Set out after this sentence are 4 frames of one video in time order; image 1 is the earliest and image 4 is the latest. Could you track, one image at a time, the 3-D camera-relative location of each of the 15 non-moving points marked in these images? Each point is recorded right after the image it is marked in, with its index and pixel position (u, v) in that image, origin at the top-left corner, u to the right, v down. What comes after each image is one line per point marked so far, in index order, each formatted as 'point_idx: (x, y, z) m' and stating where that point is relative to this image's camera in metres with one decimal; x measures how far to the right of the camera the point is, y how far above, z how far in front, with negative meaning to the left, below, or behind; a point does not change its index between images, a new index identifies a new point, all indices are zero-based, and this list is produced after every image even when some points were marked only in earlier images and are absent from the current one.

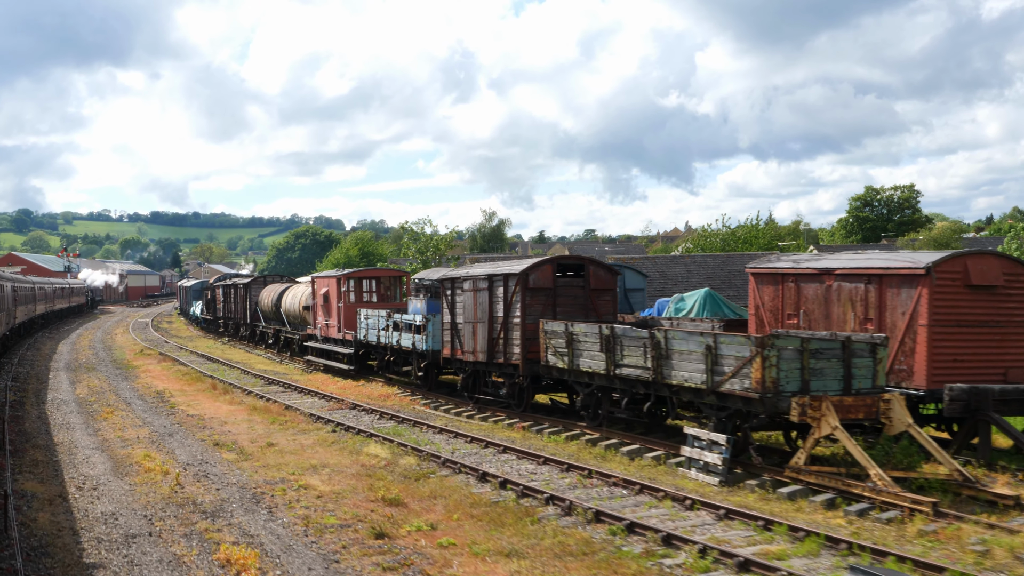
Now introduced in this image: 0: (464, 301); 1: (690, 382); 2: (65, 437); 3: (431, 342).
0: (-0.7, -0.2, +17.4) m
1: (+1.7, -0.9, +12.1) m
2: (-5.3, -1.8, +15.1) m
3: (-1.2, -0.8, +18.6) m
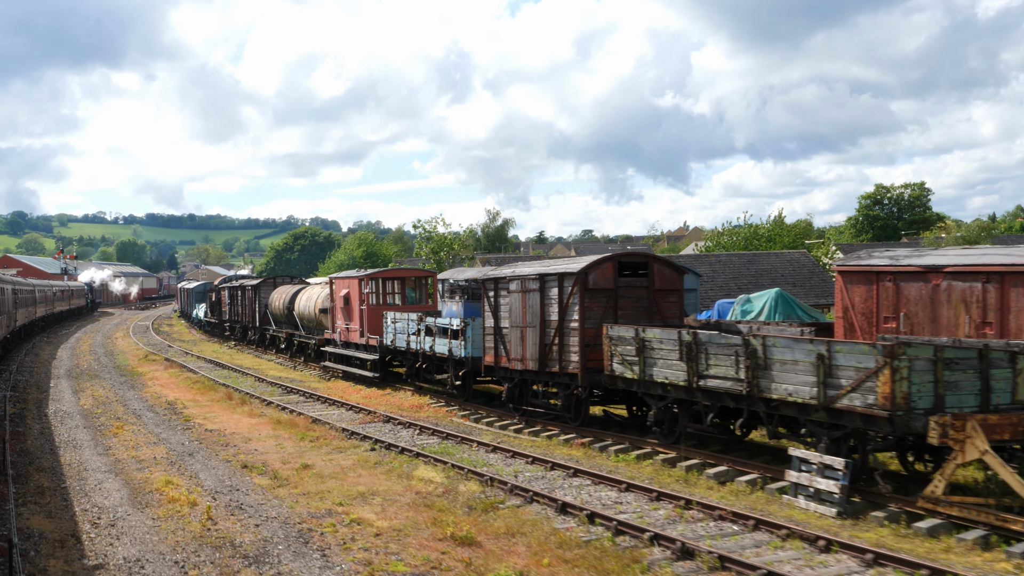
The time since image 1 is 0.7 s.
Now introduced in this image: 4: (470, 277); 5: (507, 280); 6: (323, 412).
0: (0.0, -0.2, +15.8) m
1: (+2.3, -0.9, +10.5) m
2: (-4.6, -1.8, +13.5) m
3: (-0.6, -0.8, +17.0) m
4: (-0.6, +0.1, +17.7) m
5: (-0.1, +0.1, +15.9) m
6: (-2.7, -1.7, +18.0) m
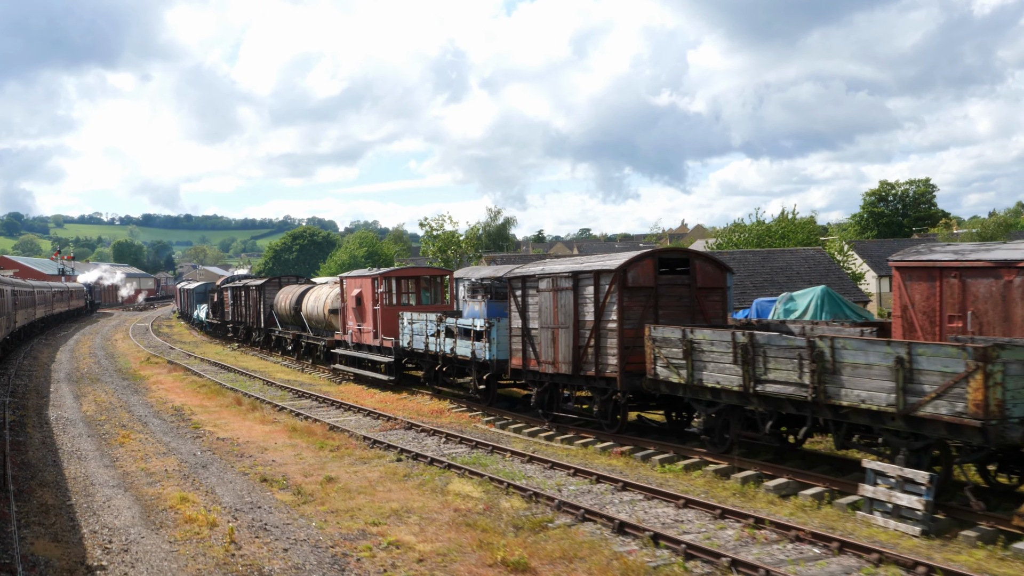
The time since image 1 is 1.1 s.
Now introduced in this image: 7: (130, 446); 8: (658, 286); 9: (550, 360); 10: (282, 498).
0: (+0.3, -0.2, +15.0) m
1: (+2.7, -0.9, +9.6) m
2: (-4.3, -1.8, +12.6) m
3: (-0.2, -0.8, +16.1) m
4: (-0.2, +0.2, +16.8) m
5: (+0.3, +0.1, +15.0) m
6: (-2.3, -1.7, +17.1) m
7: (-4.4, -1.8, +14.5) m
8: (+1.5, 0.0, +13.4) m
9: (+0.4, -0.8, +14.6) m
10: (-1.9, -1.7, +10.6) m
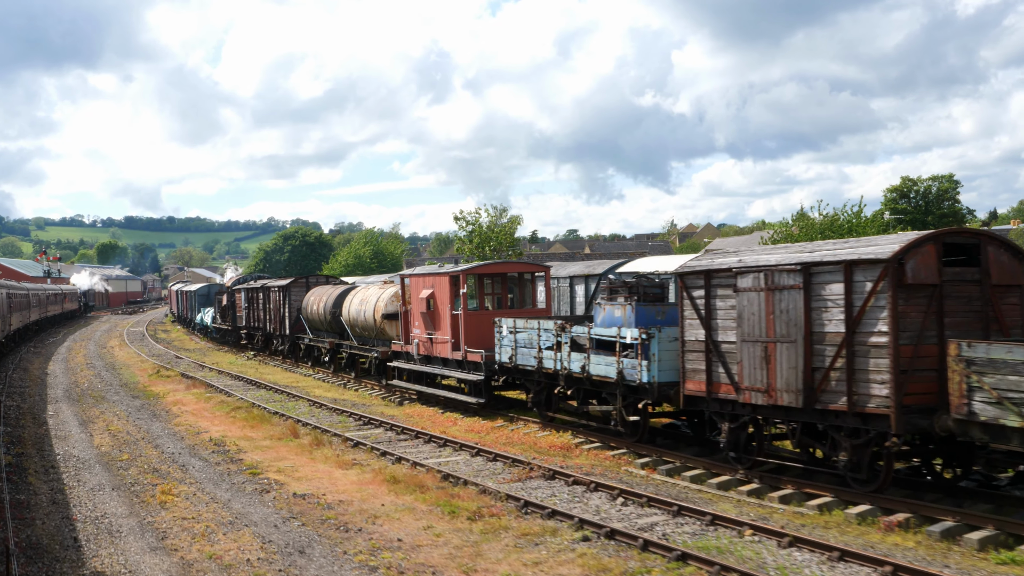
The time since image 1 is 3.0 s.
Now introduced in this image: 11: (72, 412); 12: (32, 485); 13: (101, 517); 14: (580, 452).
0: (+1.9, -0.2, +10.9) m
1: (+4.4, -0.9, +5.6) m
2: (-2.6, -1.8, +8.5) m
3: (+1.4, -0.8, +12.1) m
4: (+1.3, +0.2, +12.8) m
5: (+1.9, +0.1, +10.9) m
6: (-0.7, -1.7, +13.0) m
7: (-2.7, -1.8, +10.4) m
8: (+3.2, 0.0, +9.3) m
9: (+2.0, -0.8, +10.6) m
10: (-0.2, -1.7, +6.5) m
11: (-6.8, -1.9, +19.7) m
12: (-4.5, -1.8, +11.8) m
13: (-3.3, -1.8, +10.2) m
14: (+0.7, -1.7, +13.3) m
